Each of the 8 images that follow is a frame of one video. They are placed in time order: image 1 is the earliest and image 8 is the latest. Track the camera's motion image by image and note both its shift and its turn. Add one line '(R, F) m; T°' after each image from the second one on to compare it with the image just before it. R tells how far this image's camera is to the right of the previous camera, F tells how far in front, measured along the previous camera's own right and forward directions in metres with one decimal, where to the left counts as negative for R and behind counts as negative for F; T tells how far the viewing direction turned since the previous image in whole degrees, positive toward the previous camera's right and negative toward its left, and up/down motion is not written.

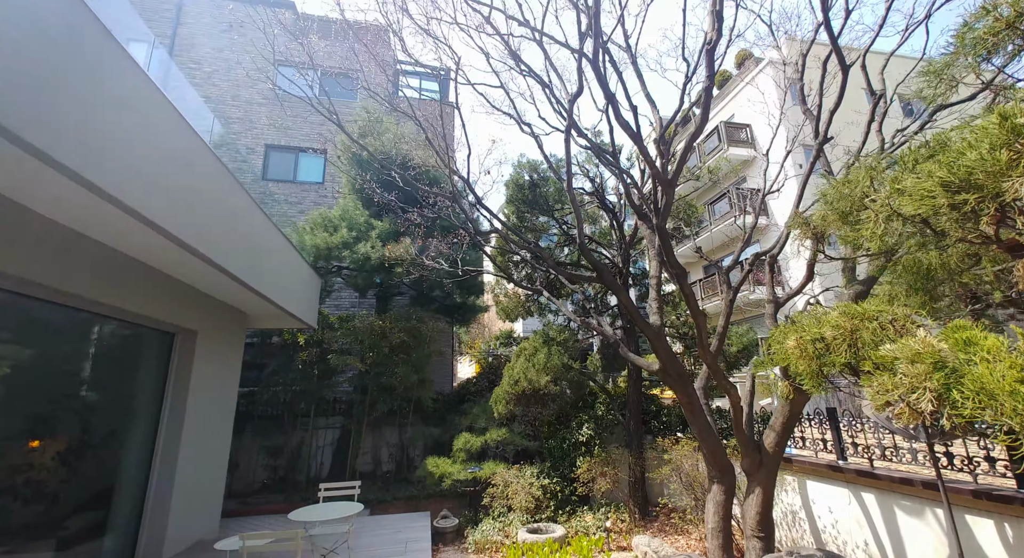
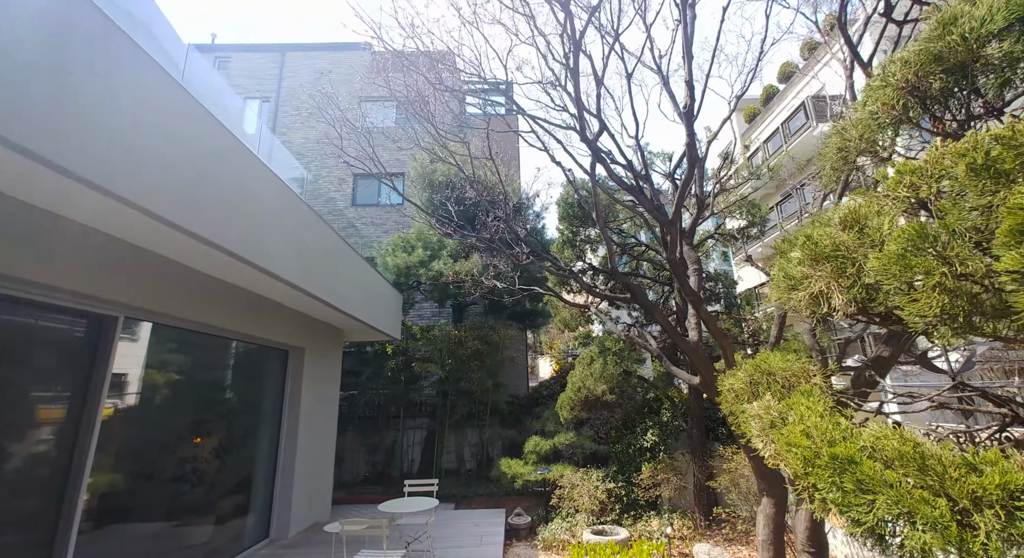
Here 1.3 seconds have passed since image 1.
(+0.3, -0.3) m; -11°
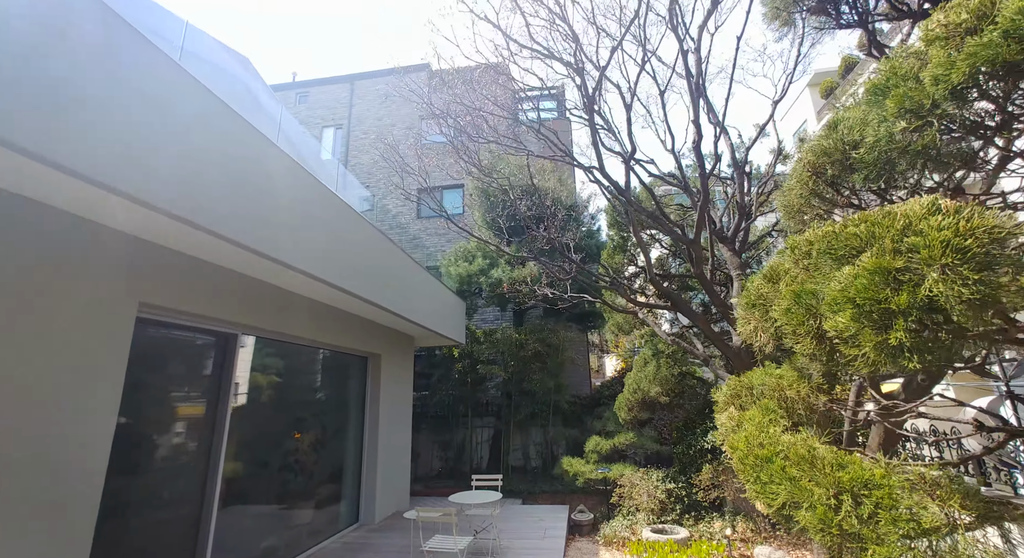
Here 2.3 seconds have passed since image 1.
(+0.2, -0.3) m; -8°
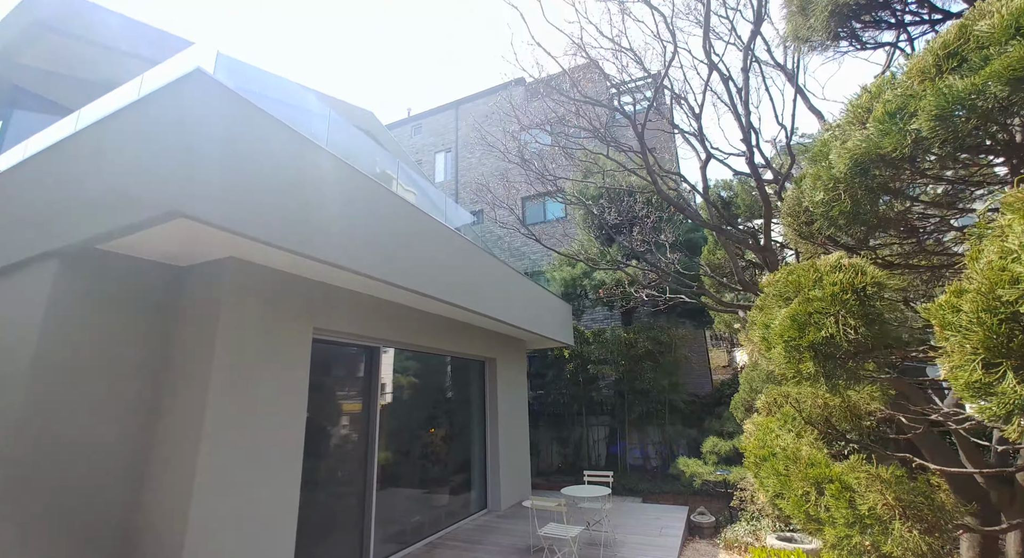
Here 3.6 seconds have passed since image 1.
(+0.2, -0.3) m; -15°
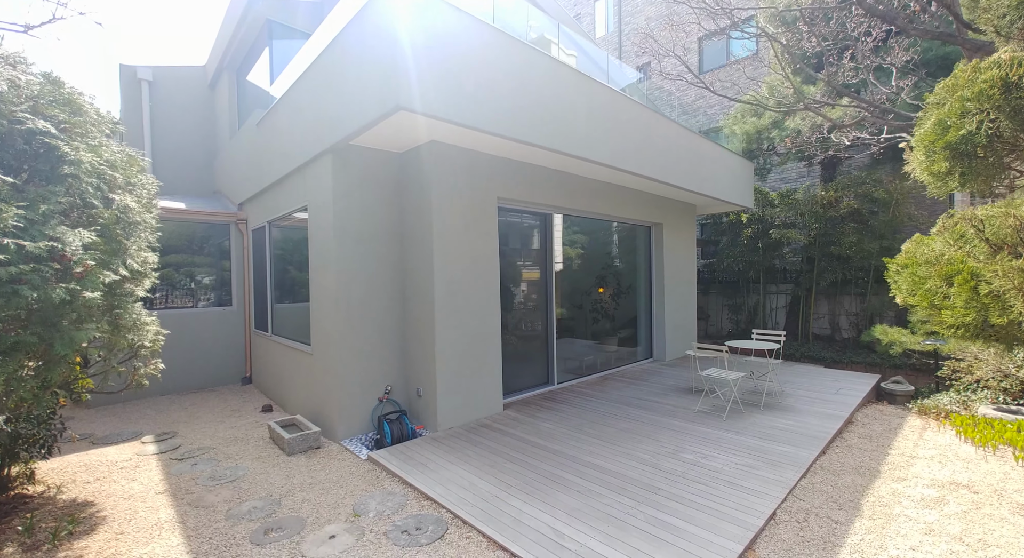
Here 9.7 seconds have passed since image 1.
(+0.1, -0.3) m; -22°
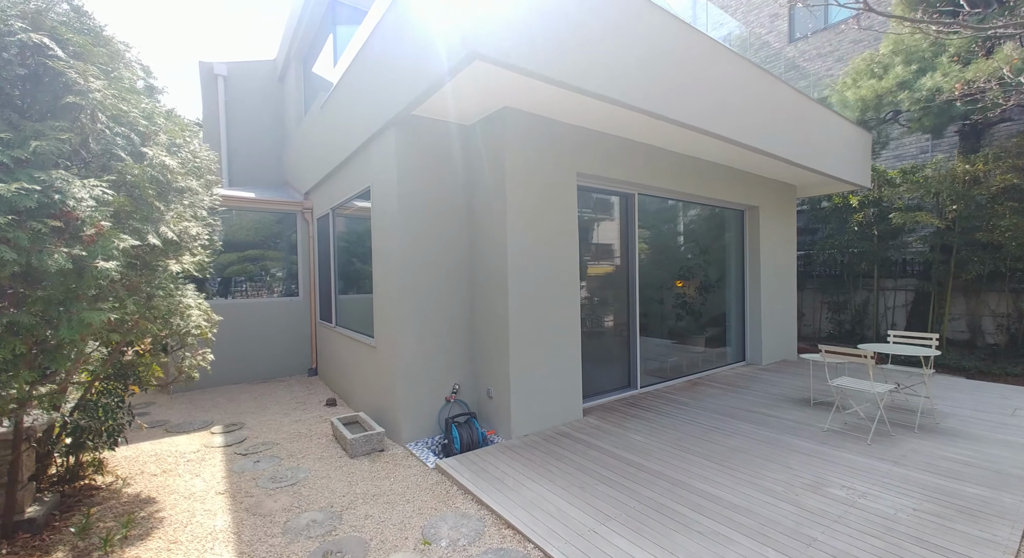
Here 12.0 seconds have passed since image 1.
(-0.2, +0.5) m; -7°
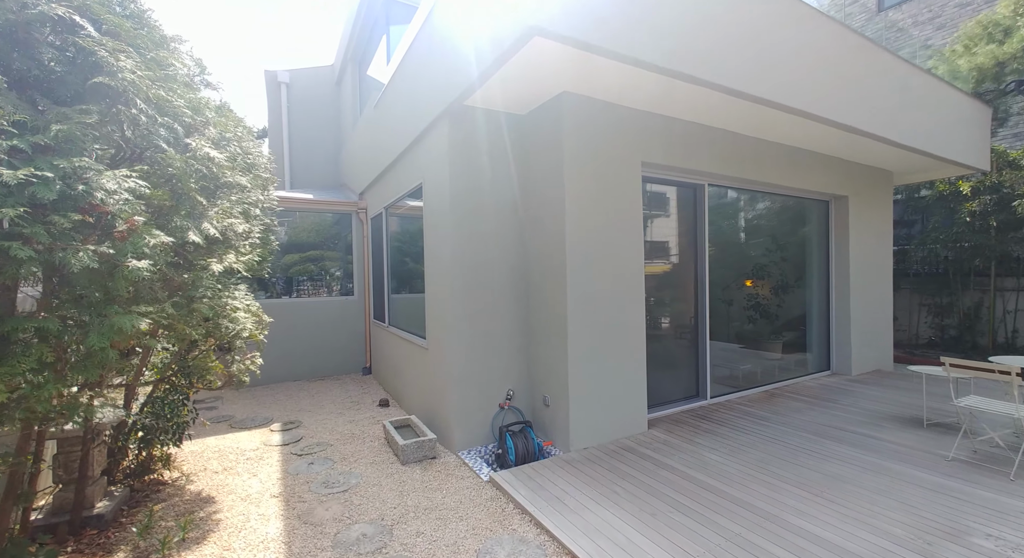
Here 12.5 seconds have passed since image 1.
(-0.1, +0.3) m; -6°
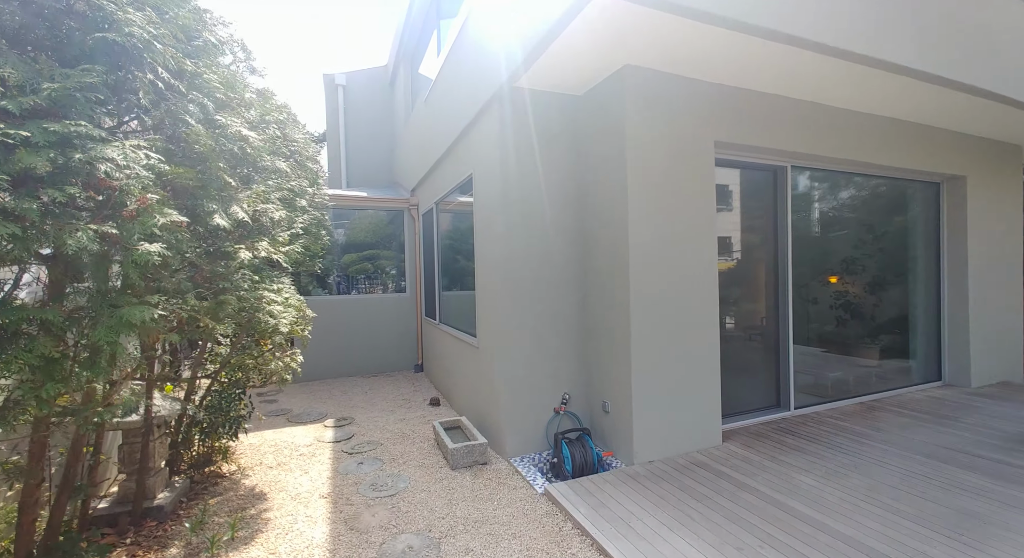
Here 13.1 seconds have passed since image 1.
(0.0, +0.3) m; -7°
